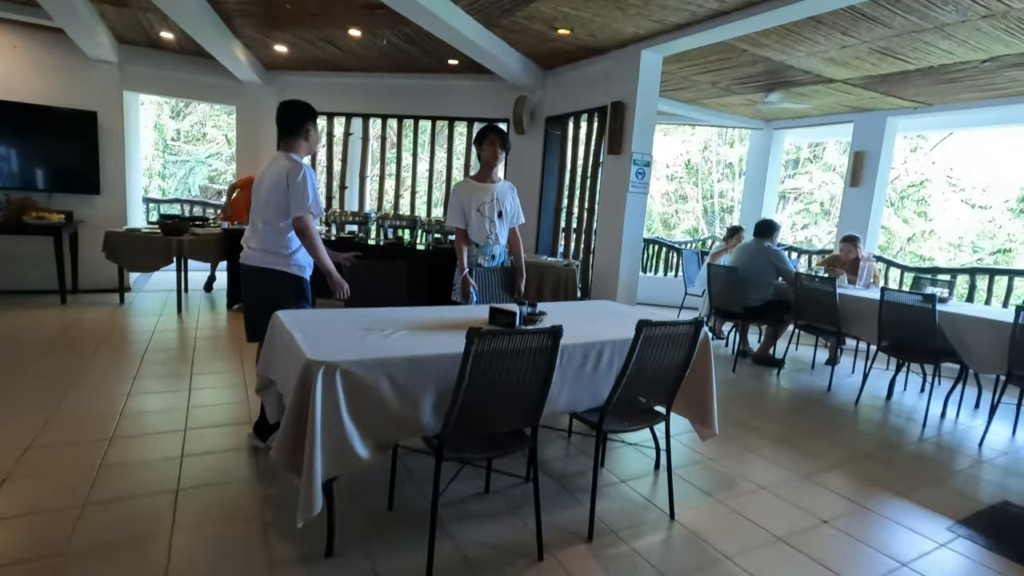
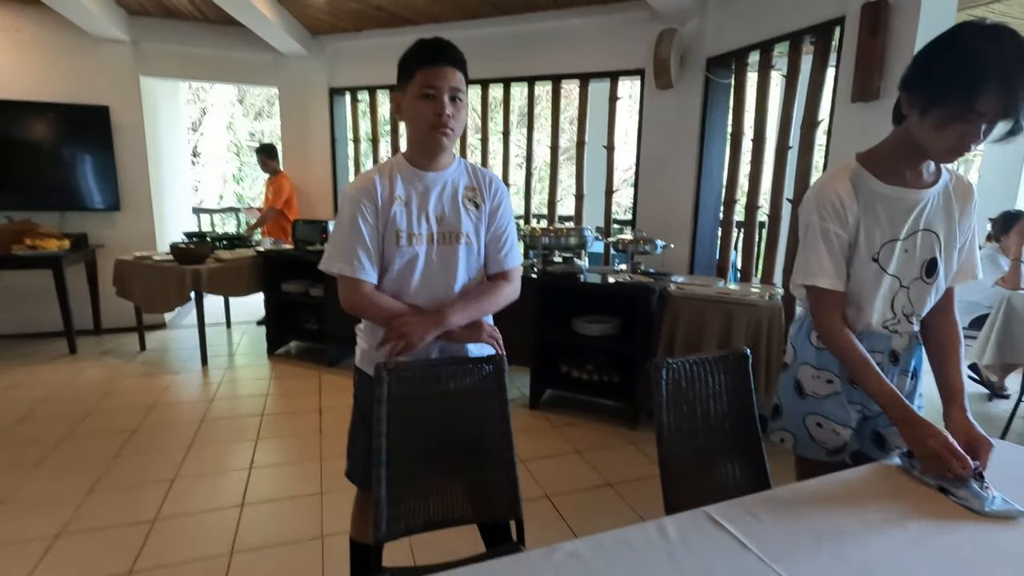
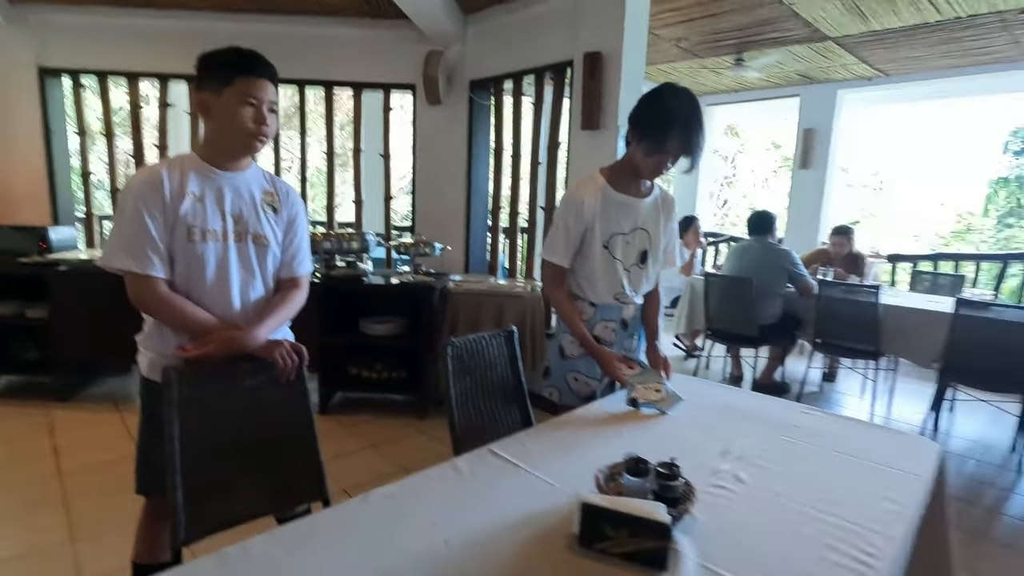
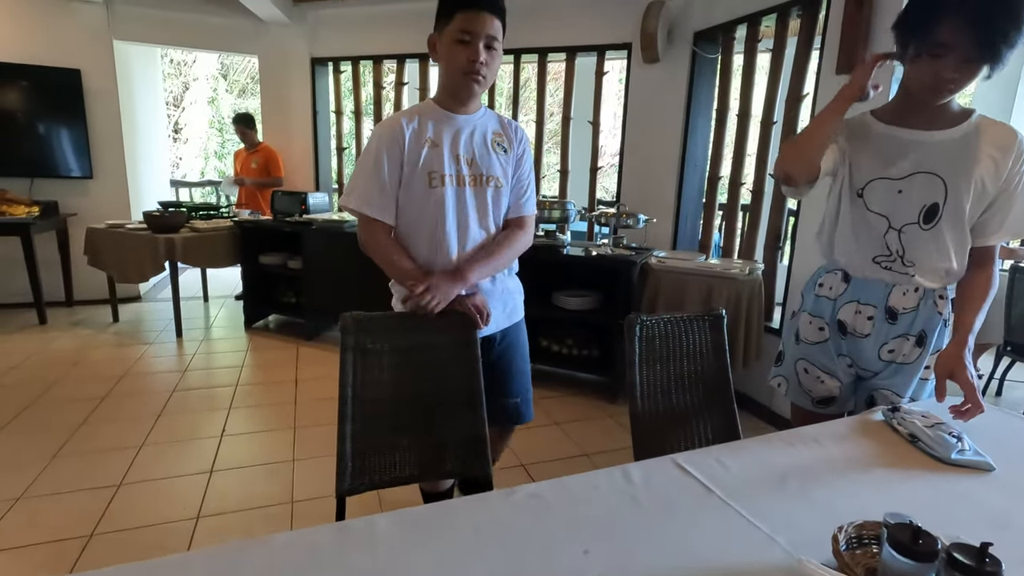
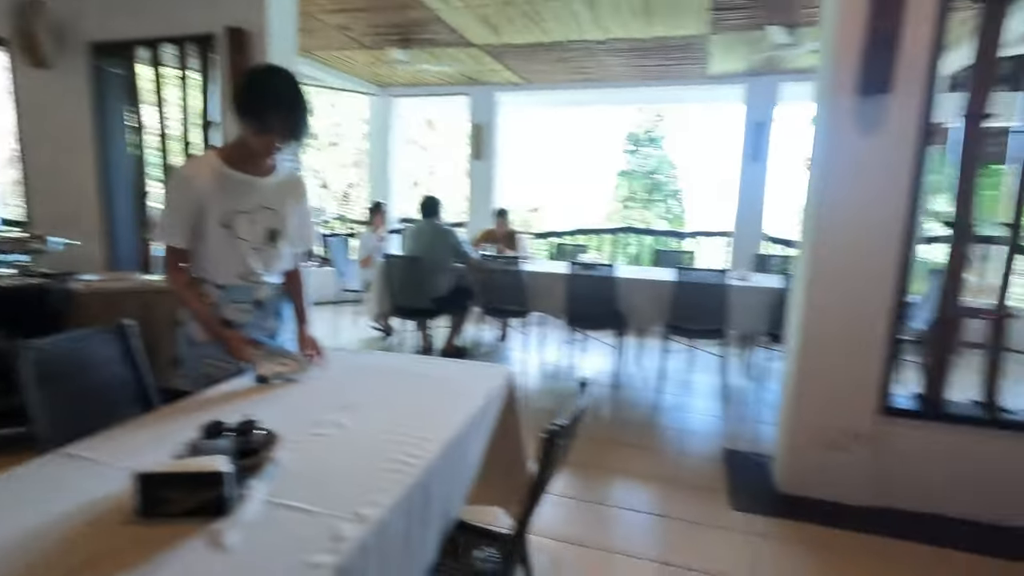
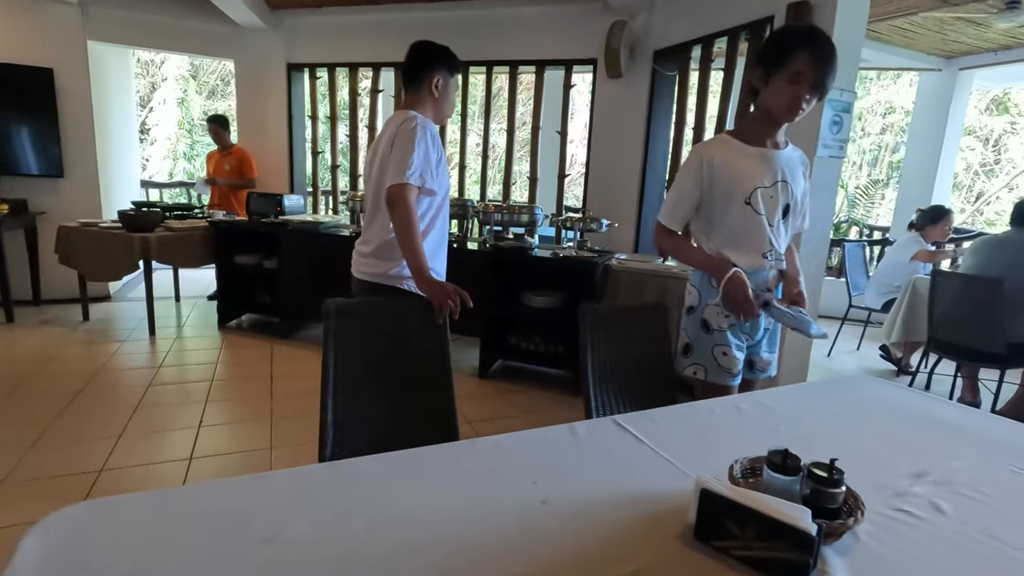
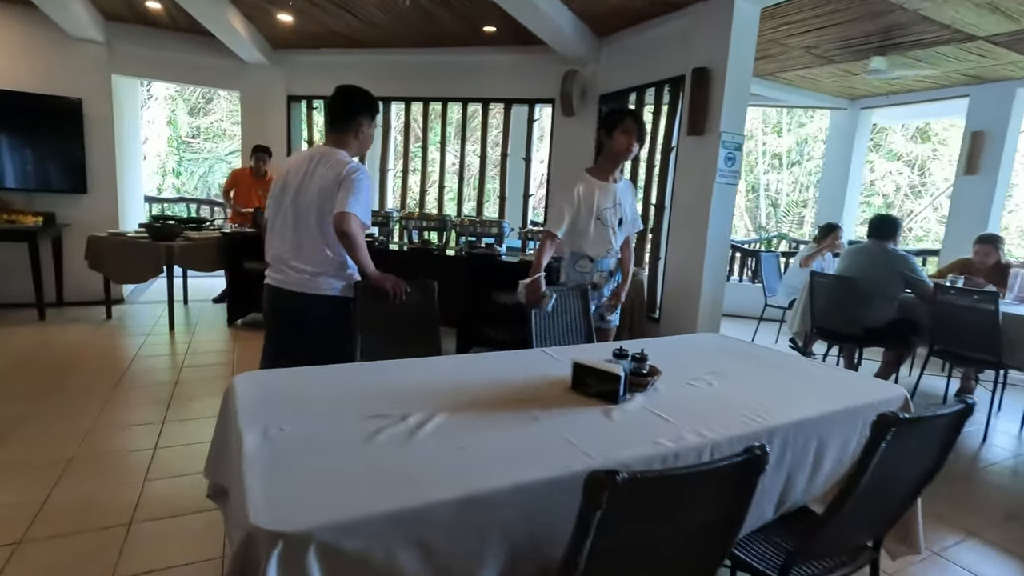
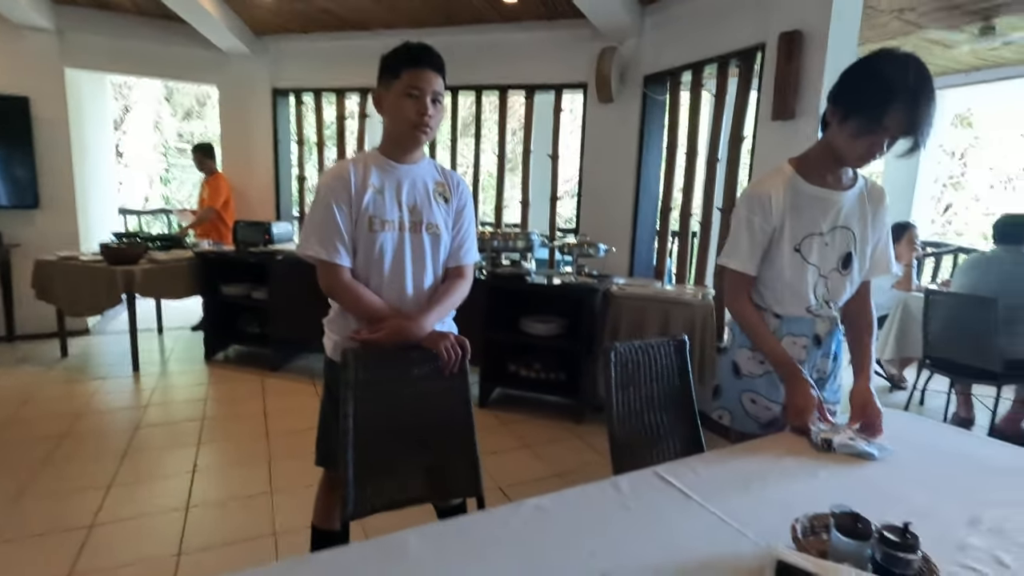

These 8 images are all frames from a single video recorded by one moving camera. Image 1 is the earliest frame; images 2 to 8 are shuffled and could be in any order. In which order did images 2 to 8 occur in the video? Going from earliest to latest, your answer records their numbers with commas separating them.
7, 6, 4, 2, 8, 3, 5
